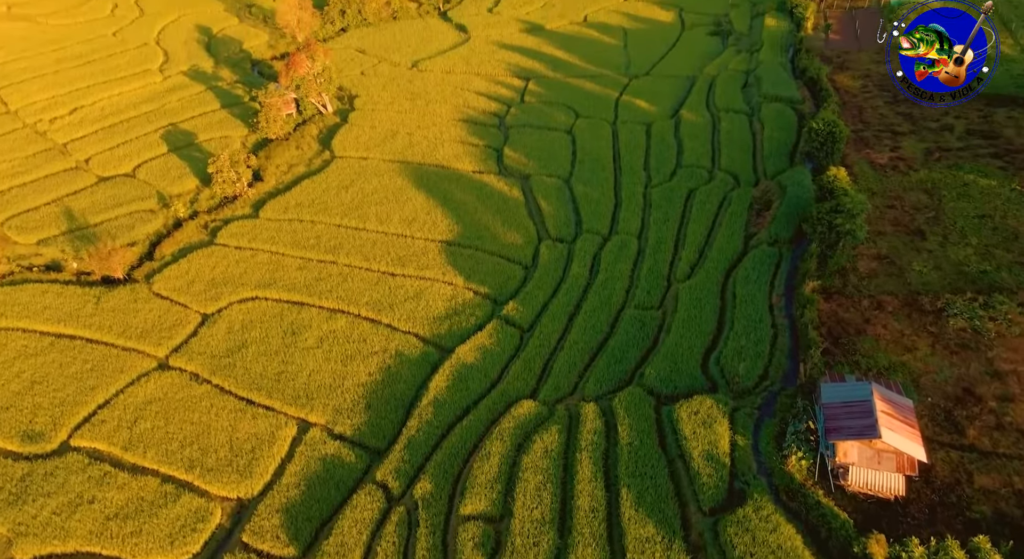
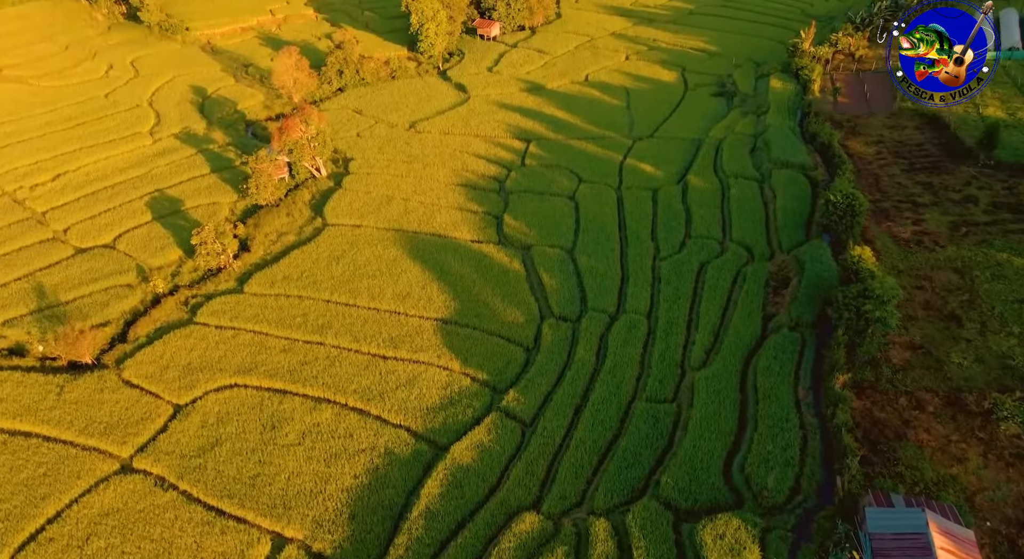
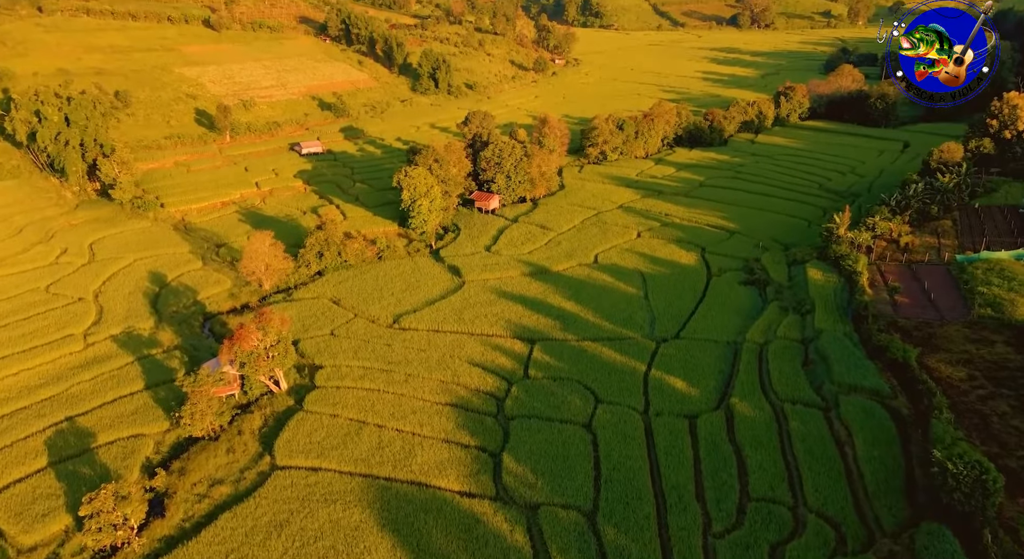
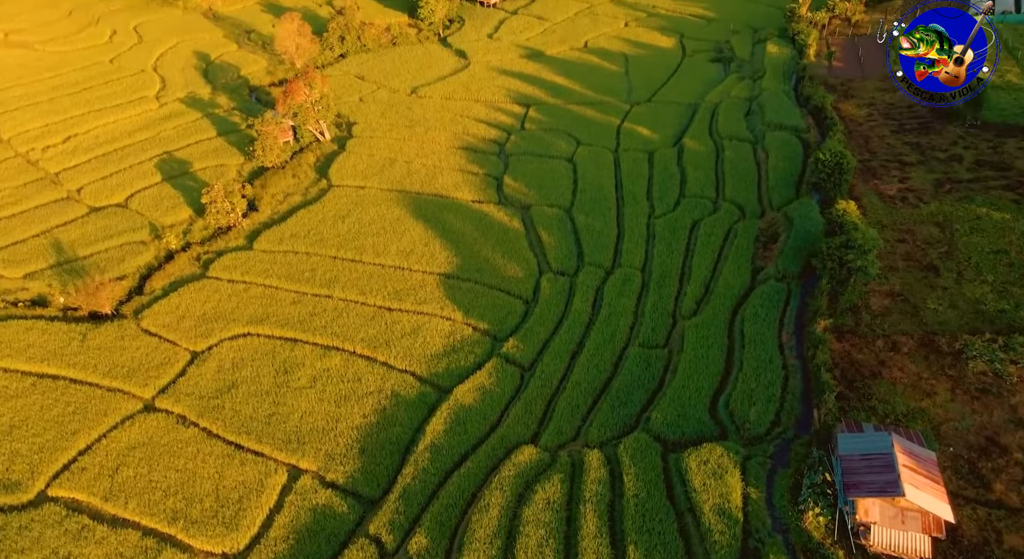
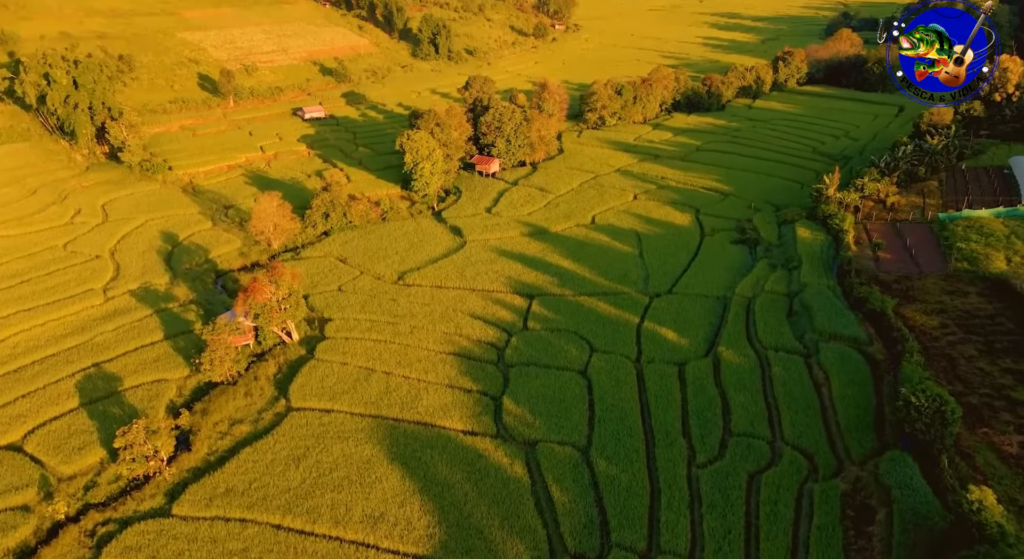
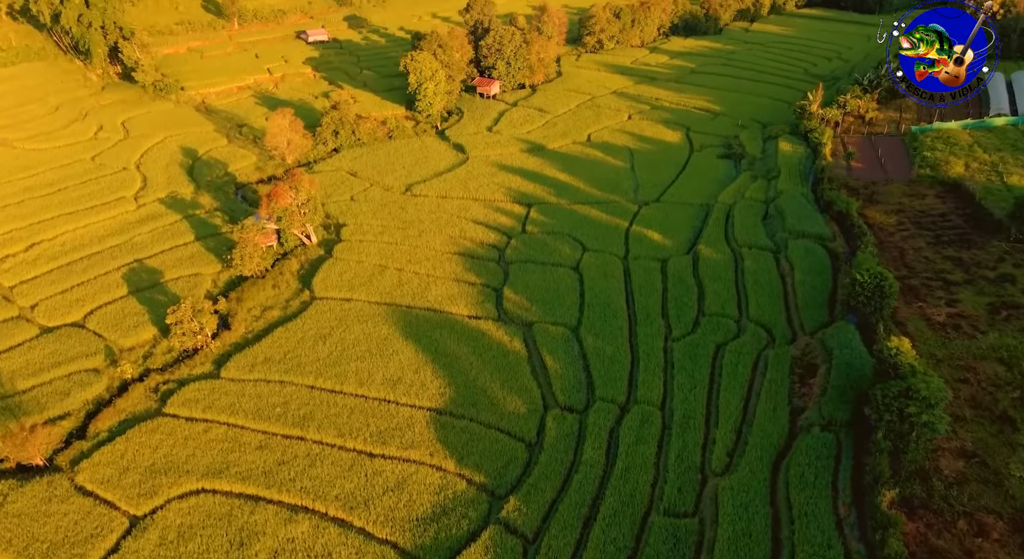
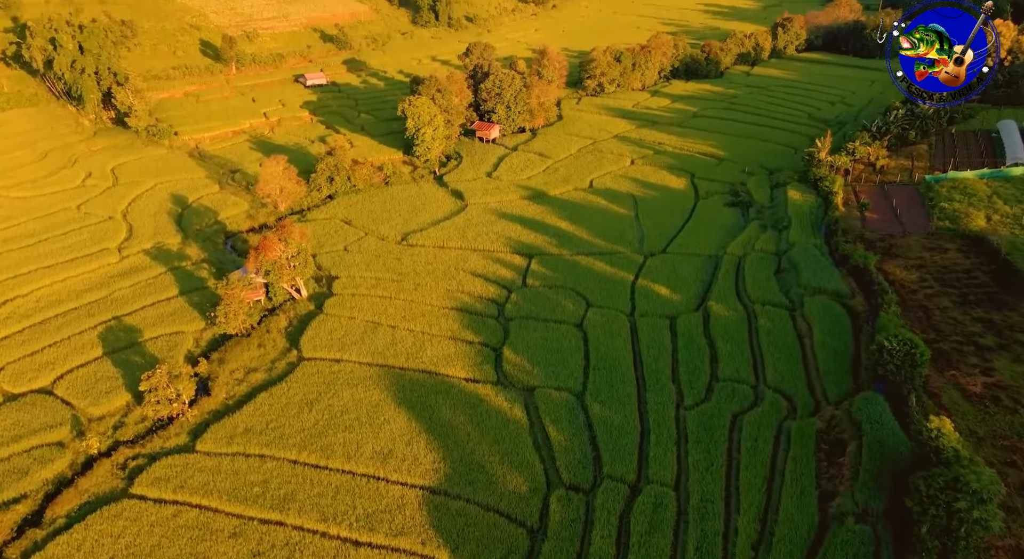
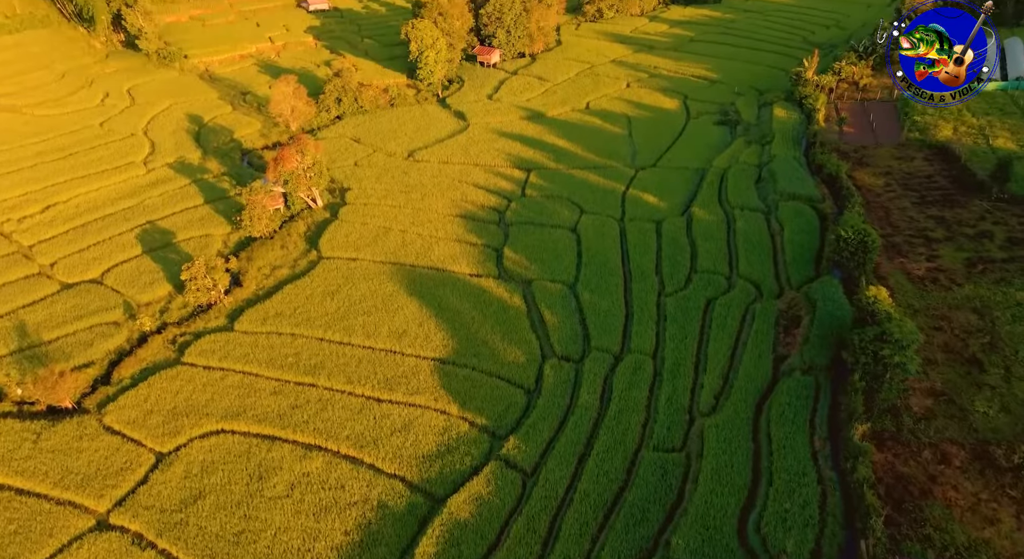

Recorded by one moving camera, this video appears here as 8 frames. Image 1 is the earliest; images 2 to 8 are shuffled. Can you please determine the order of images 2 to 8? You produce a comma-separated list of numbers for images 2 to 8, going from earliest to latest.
4, 2, 8, 6, 7, 5, 3
